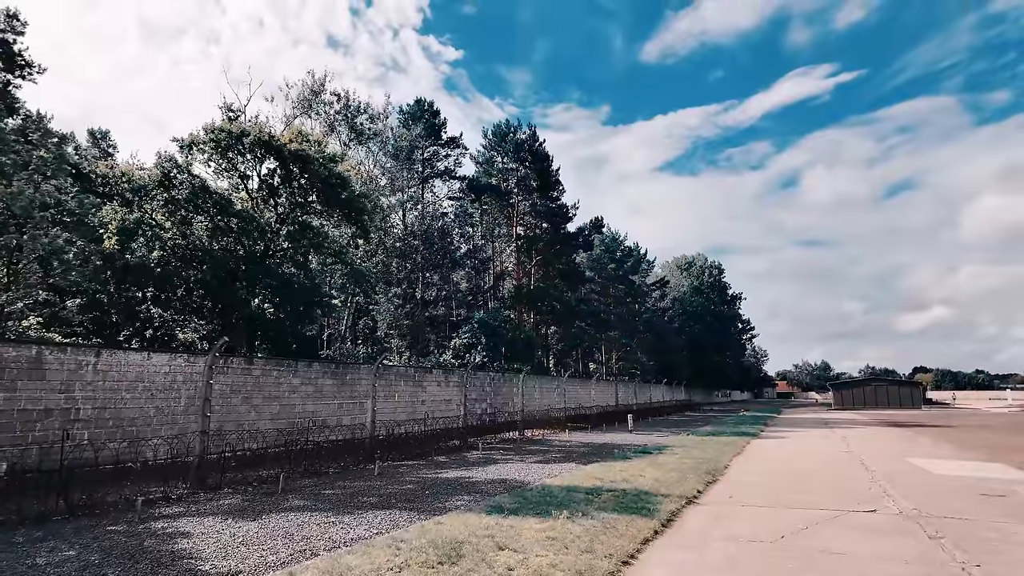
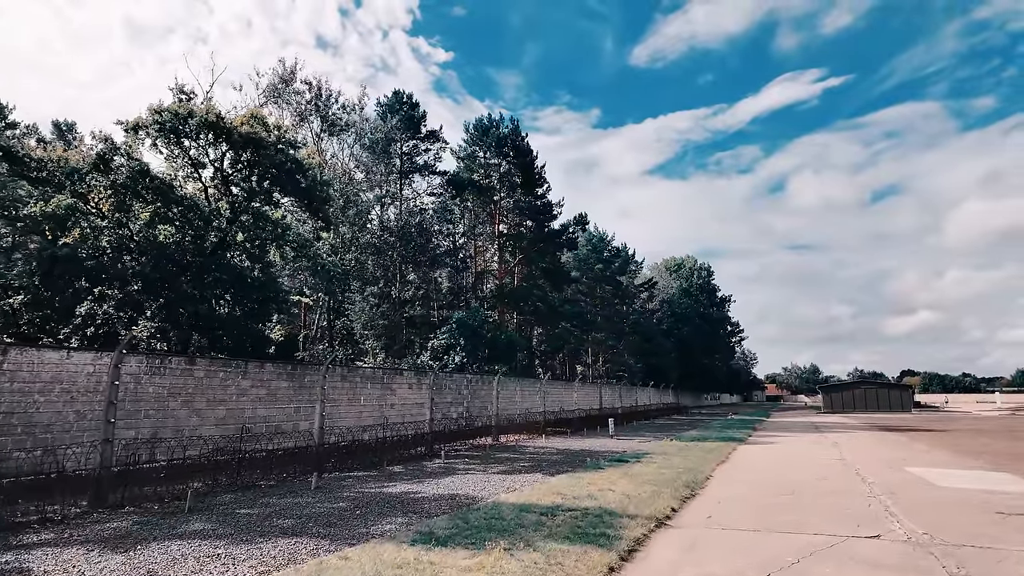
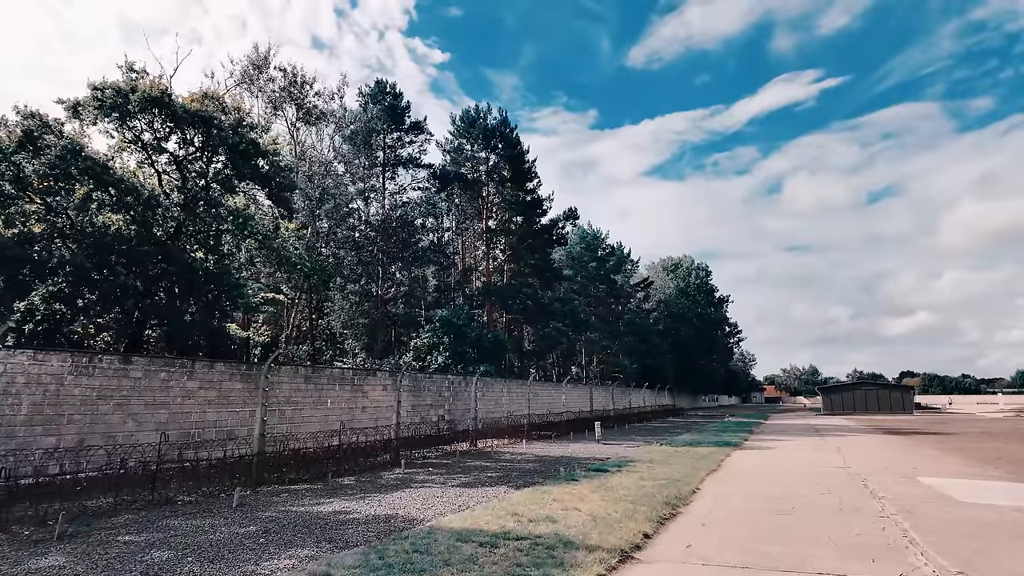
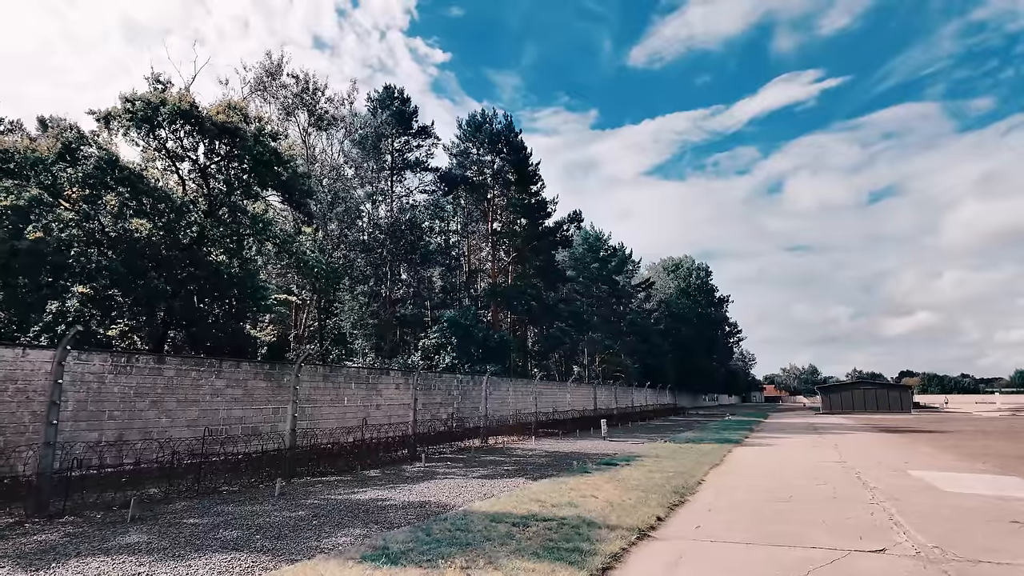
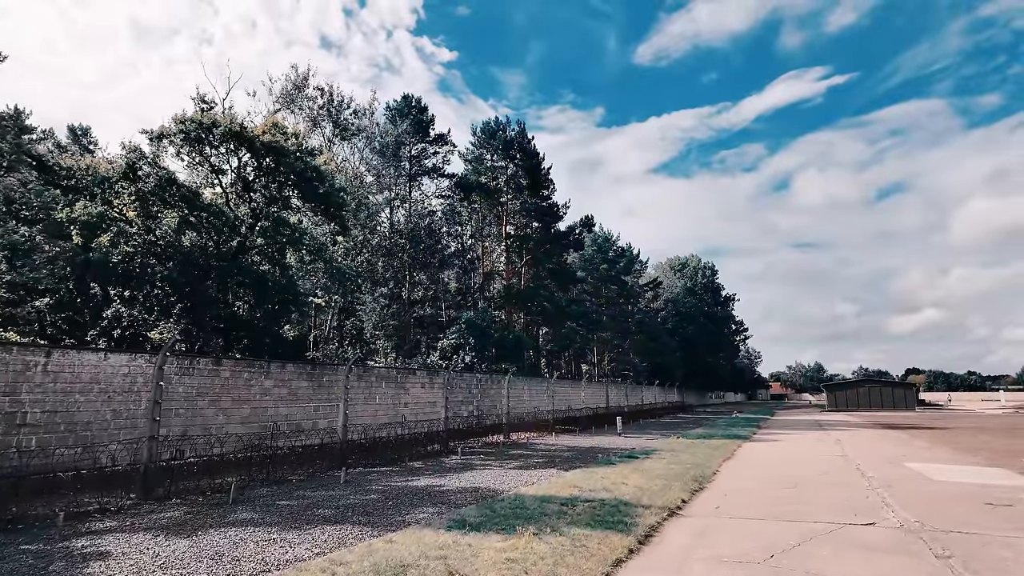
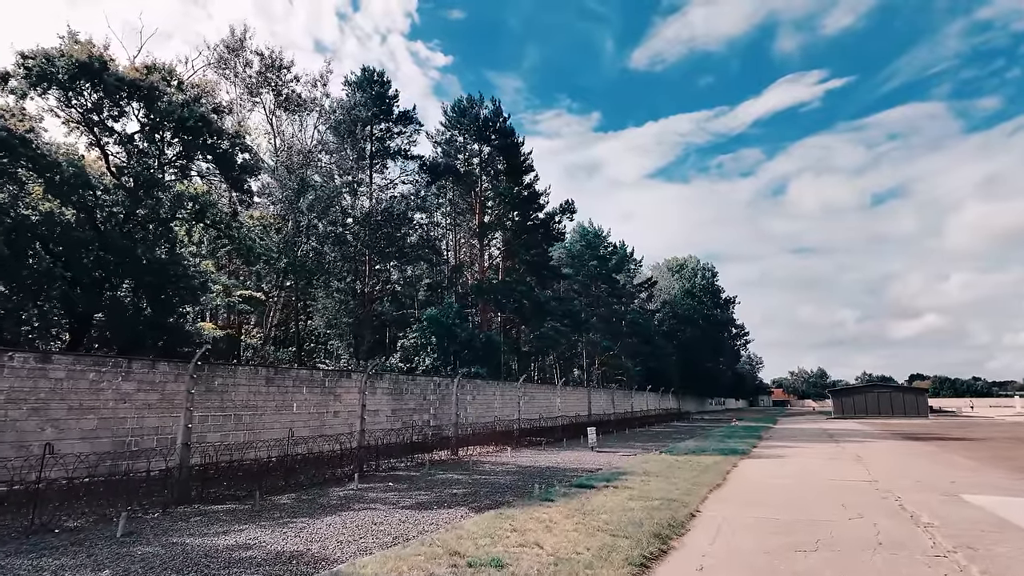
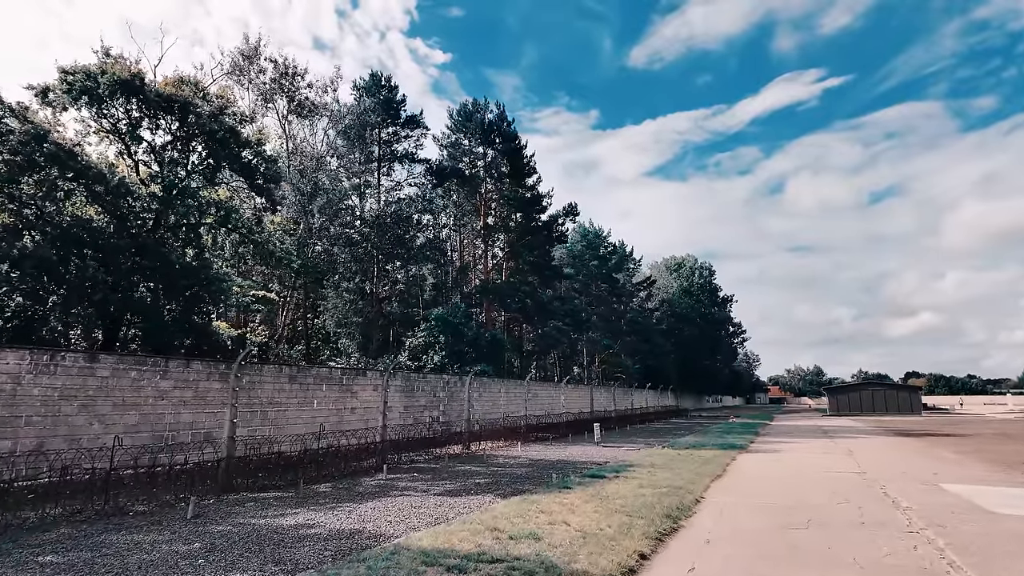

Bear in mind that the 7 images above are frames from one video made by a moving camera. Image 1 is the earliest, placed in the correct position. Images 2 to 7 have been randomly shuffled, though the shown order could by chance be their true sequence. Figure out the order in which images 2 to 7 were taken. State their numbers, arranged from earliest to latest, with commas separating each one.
5, 2, 4, 3, 7, 6
